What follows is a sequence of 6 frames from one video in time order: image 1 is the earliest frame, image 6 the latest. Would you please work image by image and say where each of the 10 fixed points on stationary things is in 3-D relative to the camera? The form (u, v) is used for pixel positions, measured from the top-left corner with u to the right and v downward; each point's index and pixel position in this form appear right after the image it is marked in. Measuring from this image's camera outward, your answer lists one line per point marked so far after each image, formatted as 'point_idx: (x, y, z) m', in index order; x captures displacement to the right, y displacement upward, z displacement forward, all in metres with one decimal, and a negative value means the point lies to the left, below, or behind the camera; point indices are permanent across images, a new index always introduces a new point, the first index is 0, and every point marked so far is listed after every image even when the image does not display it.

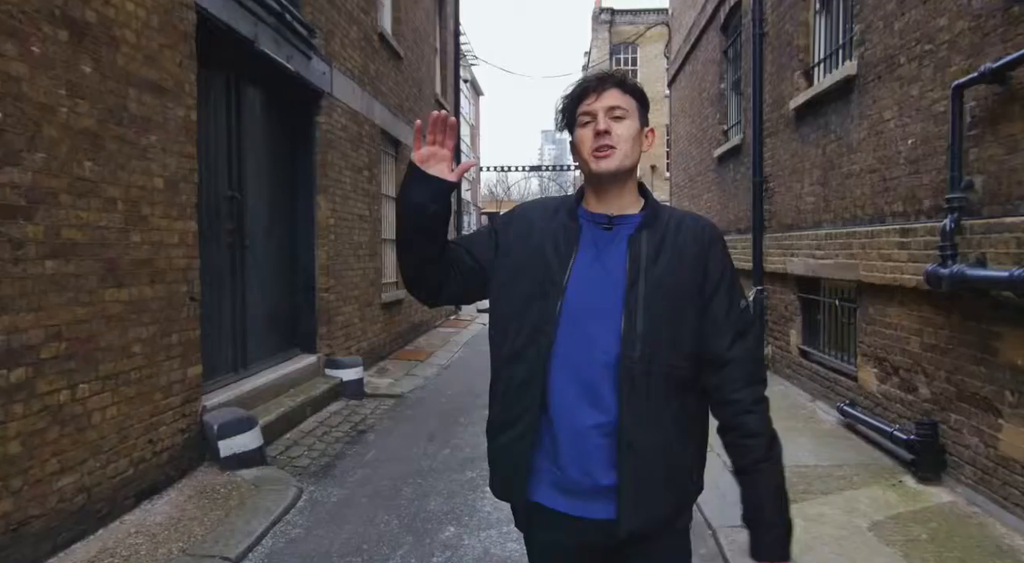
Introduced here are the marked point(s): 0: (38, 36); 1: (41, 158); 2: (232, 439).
0: (-2.3, +1.2, +3.2) m
1: (-2.3, +0.6, +3.2) m
2: (-2.0, -1.1, +4.6) m
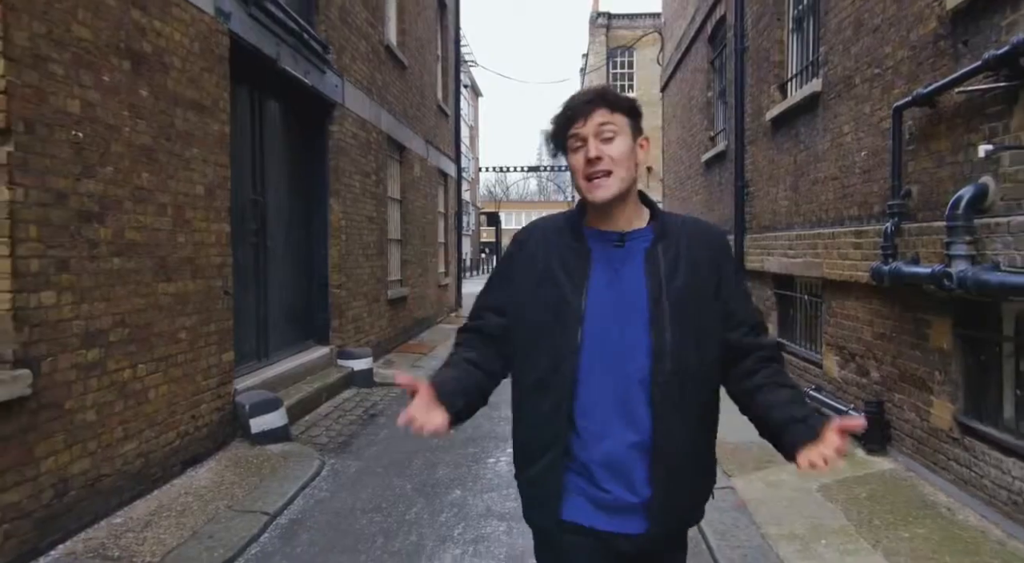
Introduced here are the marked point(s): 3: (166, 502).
0: (-2.4, +1.2, +3.7) m
1: (-2.3, +0.6, +3.7) m
2: (-2.0, -1.1, +5.1) m
3: (-2.1, -1.4, +4.0) m
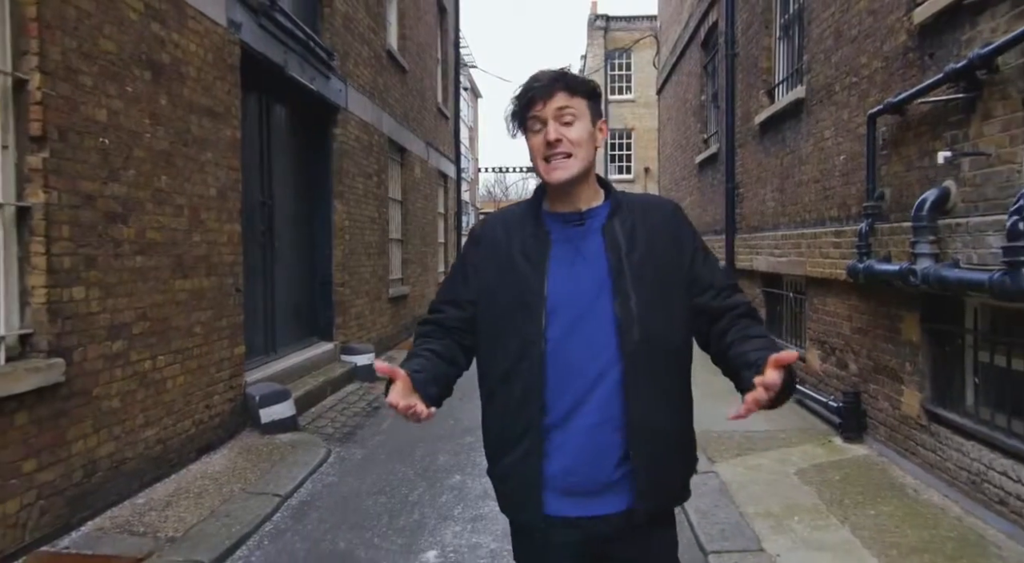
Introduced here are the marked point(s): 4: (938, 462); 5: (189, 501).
0: (-2.4, +1.3, +4.0) m
1: (-2.4, +0.7, +4.0) m
2: (-2.0, -1.1, +5.4) m
3: (-2.2, -1.3, +4.2) m
4: (+2.7, -1.1, +4.0) m
5: (-2.0, -1.4, +4.0) m
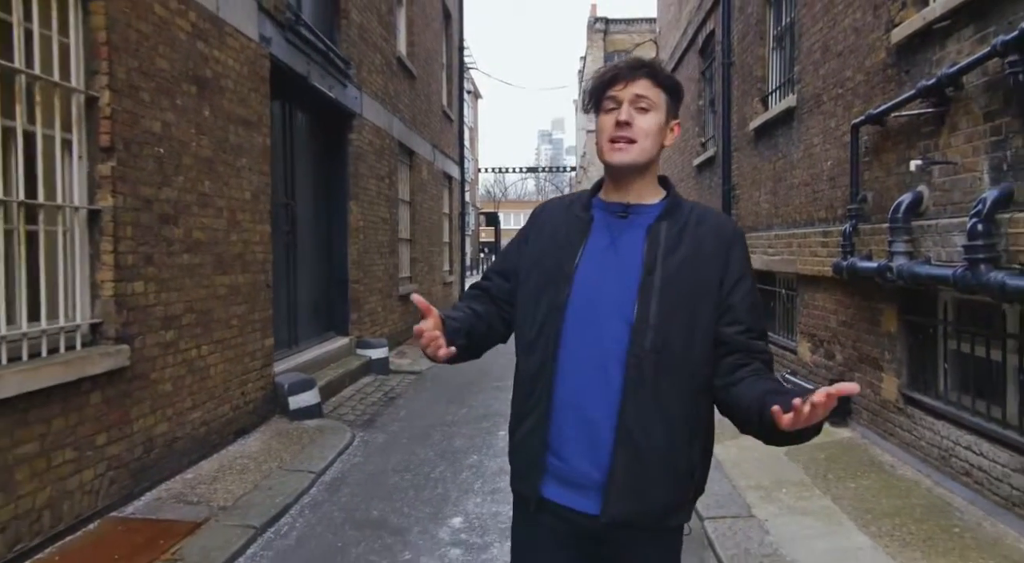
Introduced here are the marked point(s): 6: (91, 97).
0: (-2.3, +1.3, +4.4) m
1: (-2.3, +0.7, +4.4) m
2: (-1.9, -1.0, +5.8) m
3: (-2.1, -1.3, +4.6) m
4: (+2.8, -1.1, +4.4) m
5: (-1.9, -1.3, +4.4) m
6: (-2.4, +1.0, +3.6) m
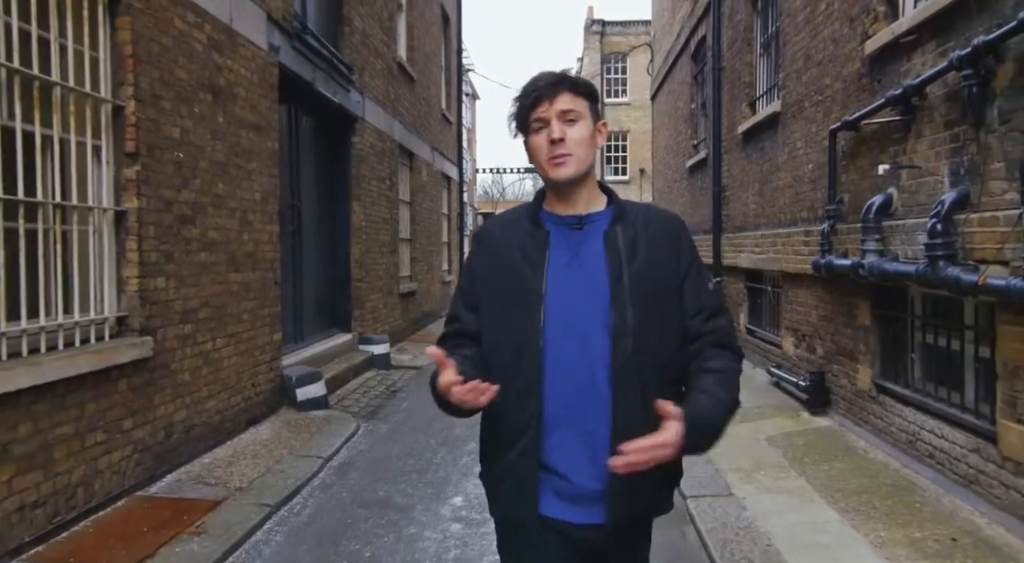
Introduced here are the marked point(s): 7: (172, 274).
0: (-2.3, +1.3, +4.7) m
1: (-2.3, +0.7, +4.7) m
2: (-2.0, -1.0, +6.1) m
3: (-2.1, -1.3, +4.9) m
4: (+2.8, -1.1, +4.7) m
5: (-1.9, -1.3, +4.7) m
6: (-2.4, +1.1, +3.9) m
7: (-2.3, +0.1, +4.3) m
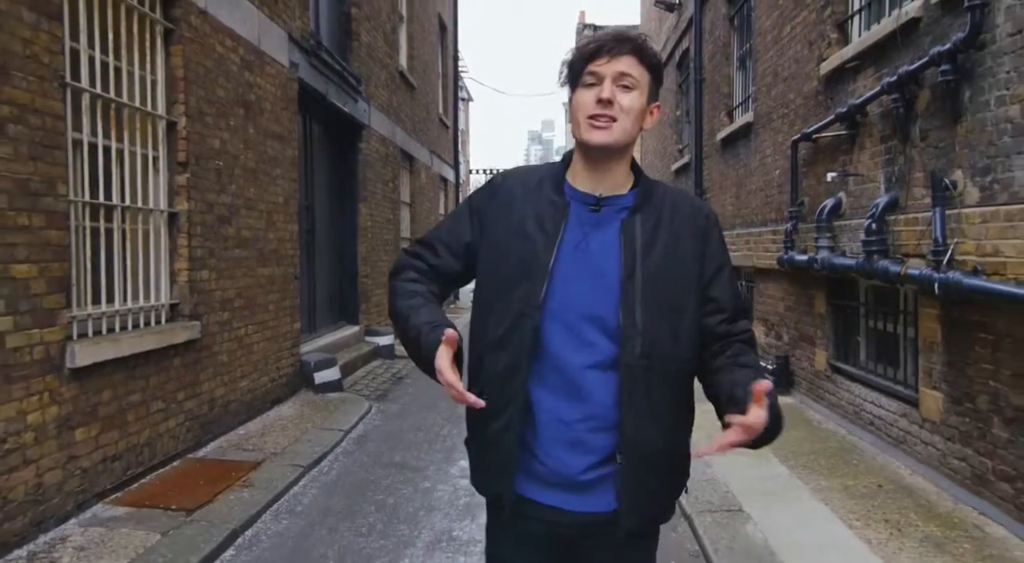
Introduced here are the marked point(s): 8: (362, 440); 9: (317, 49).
0: (-2.3, +1.4, +5.3) m
1: (-2.3, +0.8, +5.3) m
2: (-2.0, -0.9, +6.7) m
3: (-2.1, -1.2, +5.5) m
4: (+2.7, -1.0, +5.4) m
5: (-1.9, -1.2, +5.3) m
6: (-2.4, +1.1, +4.5) m
7: (-2.3, +0.1, +5.0) m
8: (-1.3, -1.3, +5.4) m
9: (-2.2, +2.6, +7.1) m
